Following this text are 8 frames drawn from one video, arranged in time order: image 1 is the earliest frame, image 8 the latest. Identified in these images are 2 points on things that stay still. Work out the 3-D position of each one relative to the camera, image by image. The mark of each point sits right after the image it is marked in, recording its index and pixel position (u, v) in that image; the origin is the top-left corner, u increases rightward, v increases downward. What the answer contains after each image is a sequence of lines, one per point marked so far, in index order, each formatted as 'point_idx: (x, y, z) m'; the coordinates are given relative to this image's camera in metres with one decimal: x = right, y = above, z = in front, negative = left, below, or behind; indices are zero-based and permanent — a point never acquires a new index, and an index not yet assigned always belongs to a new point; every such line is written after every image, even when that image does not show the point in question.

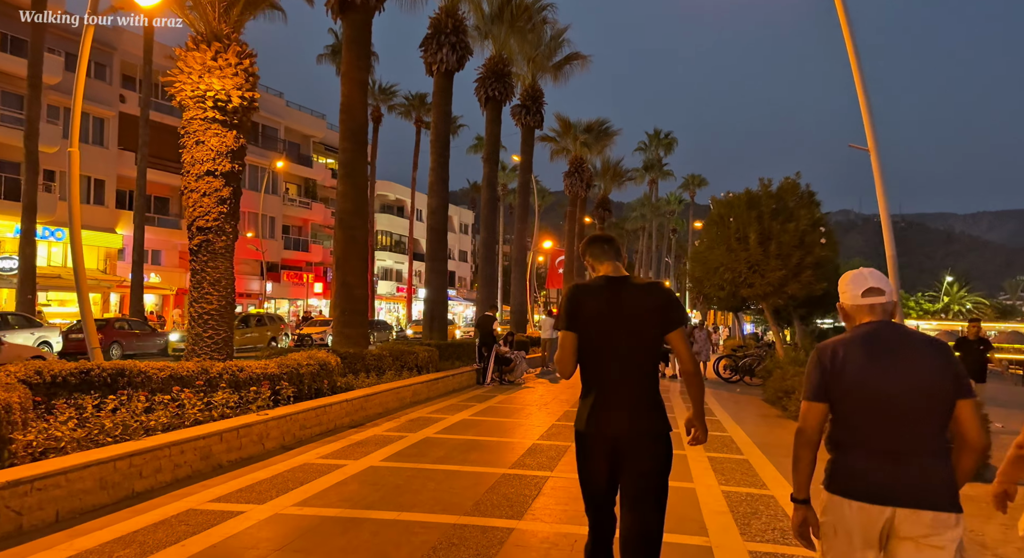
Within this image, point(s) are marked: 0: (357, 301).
0: (-3.5, -0.5, +15.9) m
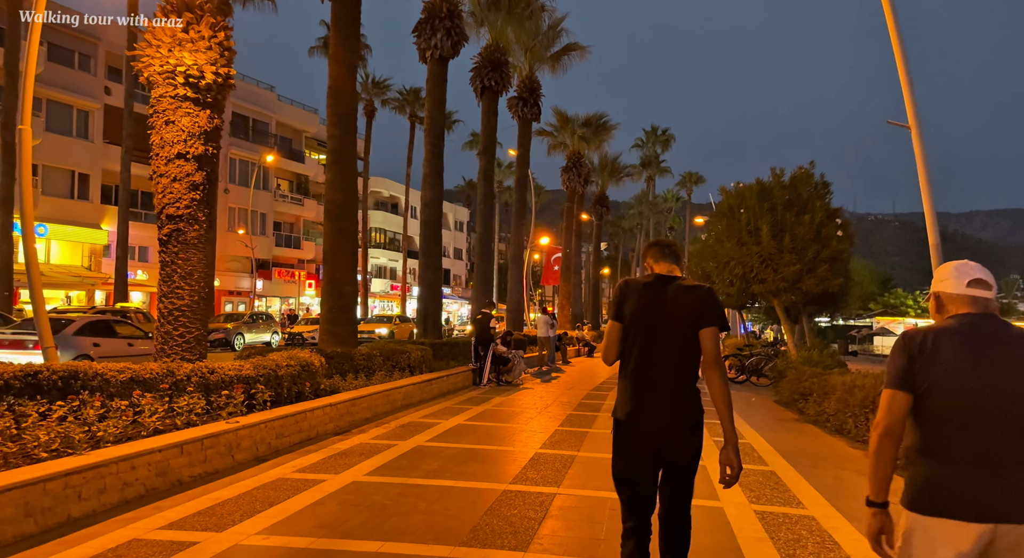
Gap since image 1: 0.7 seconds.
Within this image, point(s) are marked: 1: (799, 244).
0: (-3.5, -0.4, +15.0) m
1: (+5.8, +0.7, +14.3) m
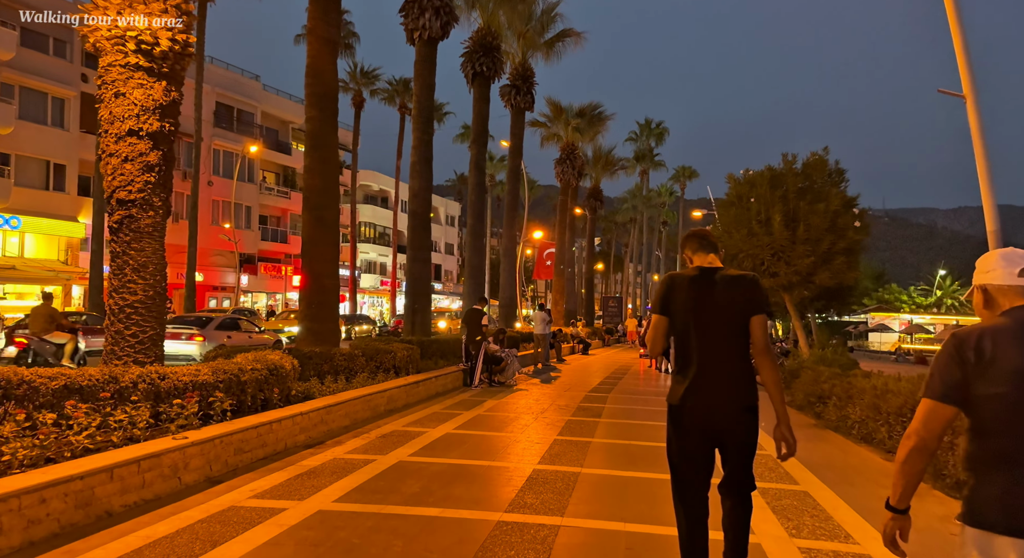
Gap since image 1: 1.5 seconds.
0: (-3.6, -0.3, +13.9) m
1: (+5.6, +0.8, +13.3) m
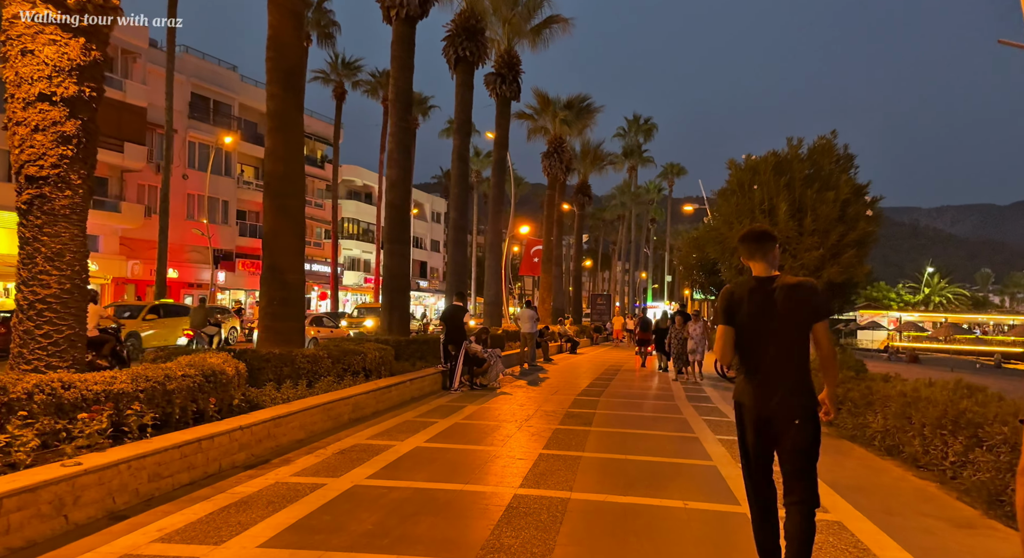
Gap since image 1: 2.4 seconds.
0: (-4.0, -0.2, +12.6) m
1: (+5.3, +0.9, +12.2) m
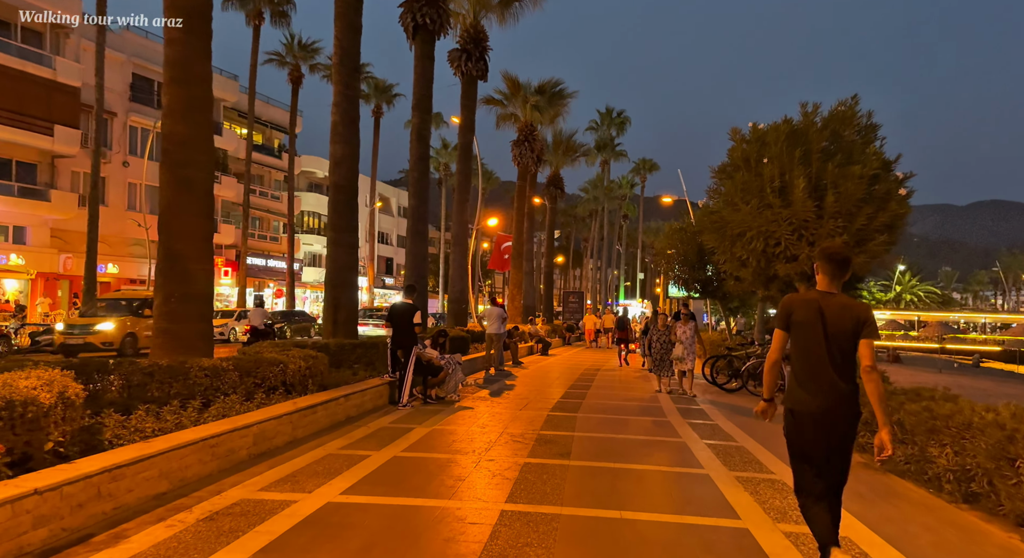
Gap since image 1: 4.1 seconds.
0: (-4.5, 0.0, +10.1) m
1: (+4.7, +1.0, +10.1) m
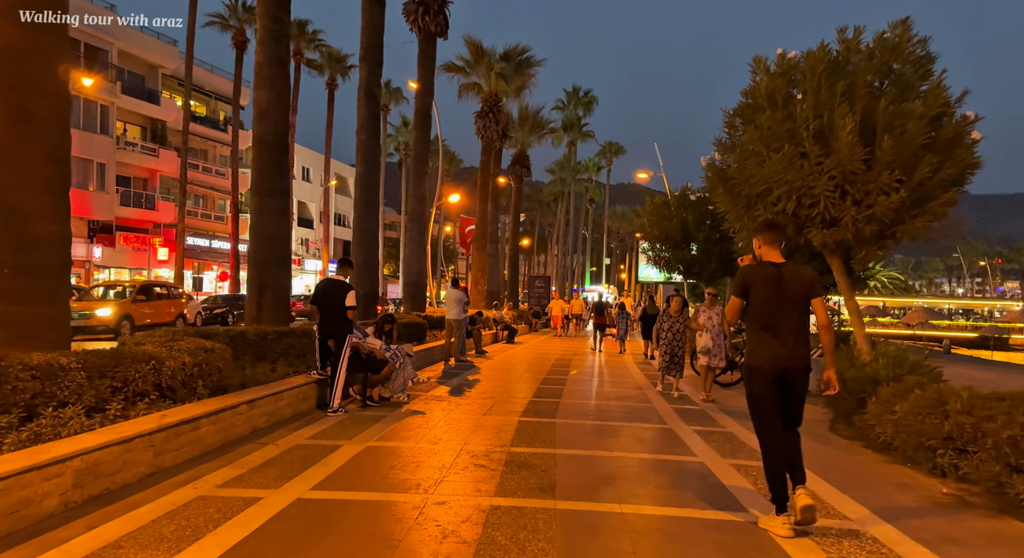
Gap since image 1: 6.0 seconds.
0: (-5.0, +0.3, +7.4) m
1: (+4.3, +1.4, +7.9) m
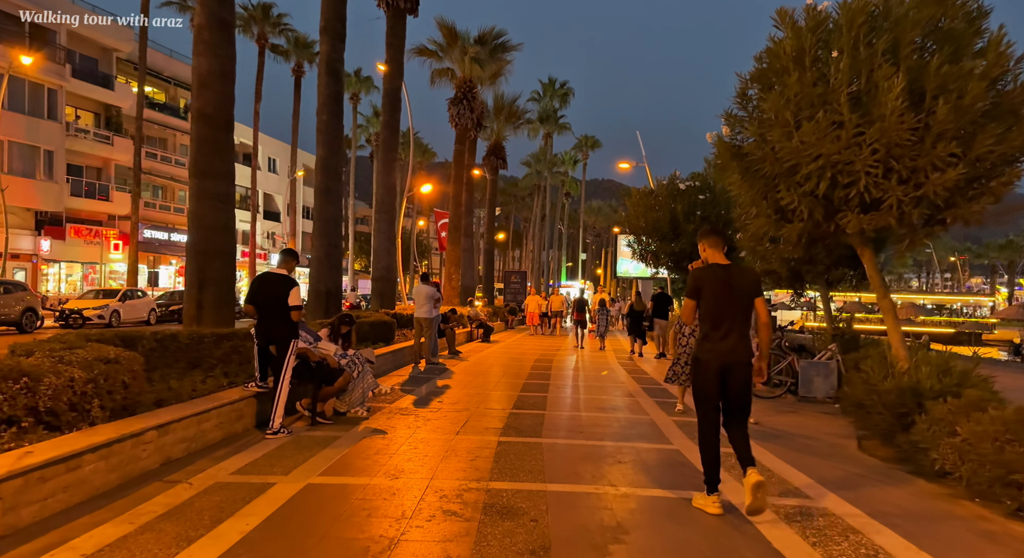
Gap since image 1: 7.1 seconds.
0: (-5.1, +0.4, +5.7) m
1: (+4.1, +1.4, +6.5) m
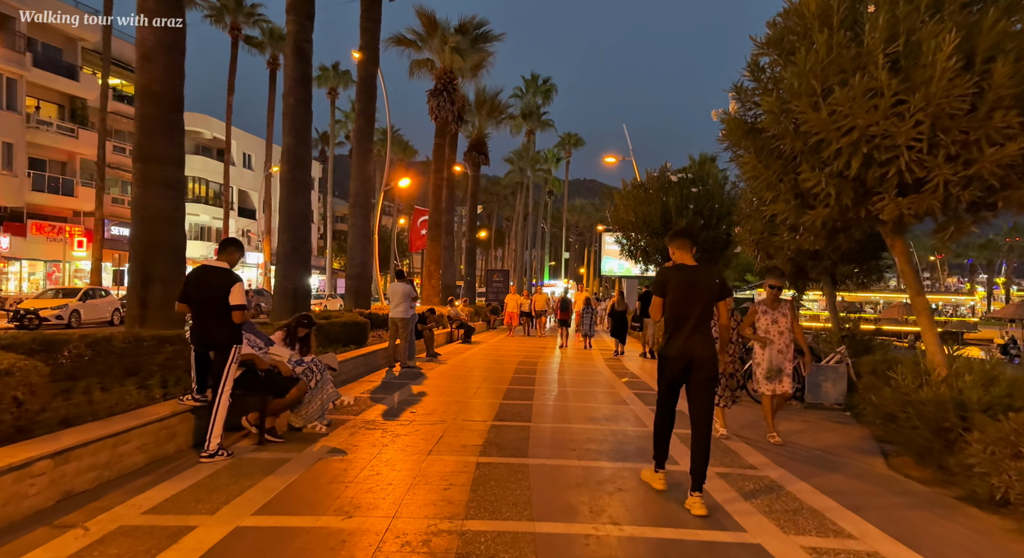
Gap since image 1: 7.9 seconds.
0: (-5.3, +0.4, +4.5) m
1: (+4.0, +1.5, +5.5) m
